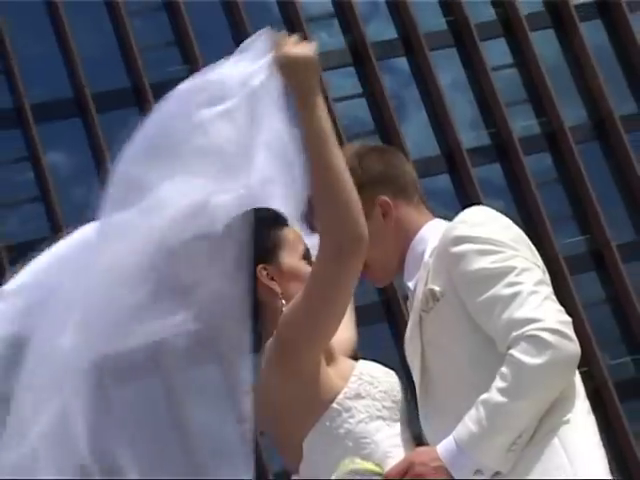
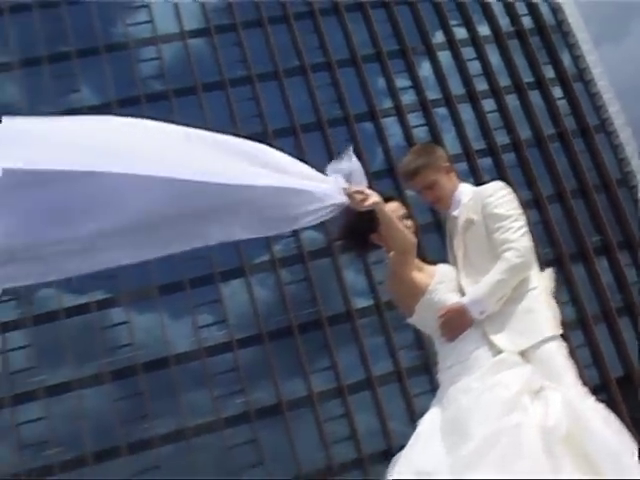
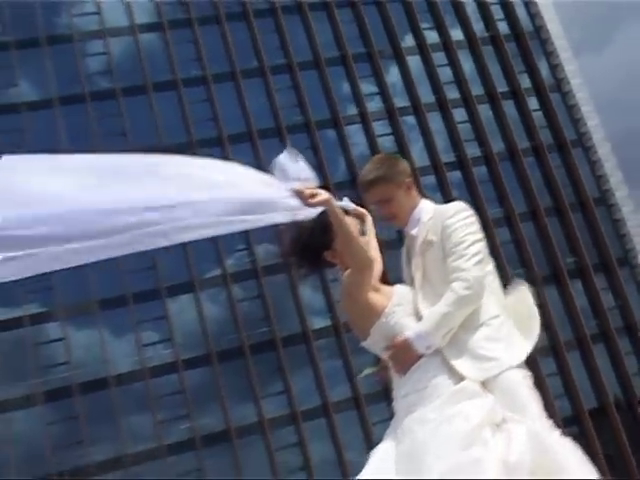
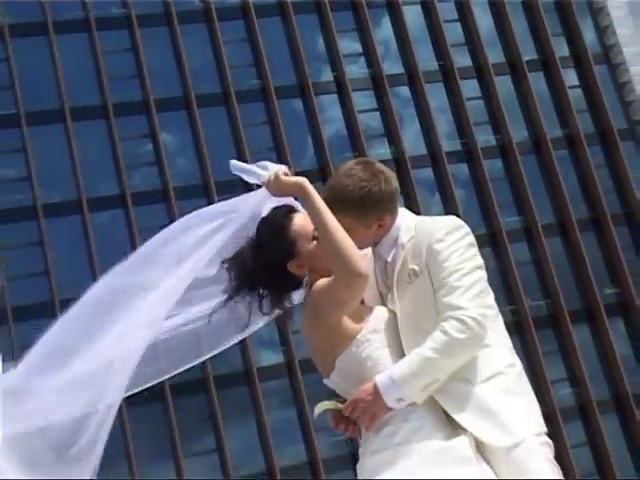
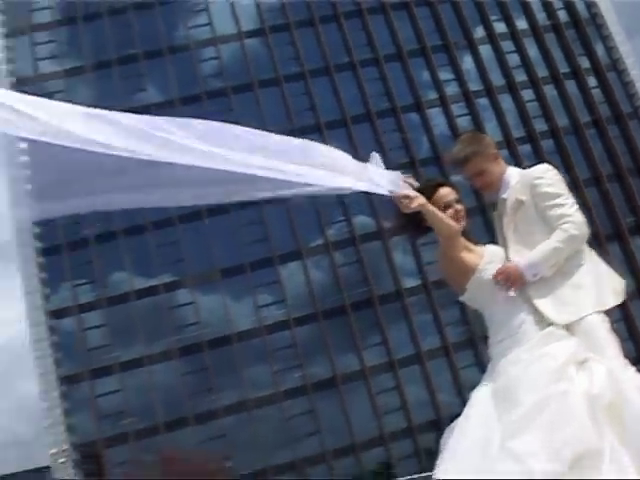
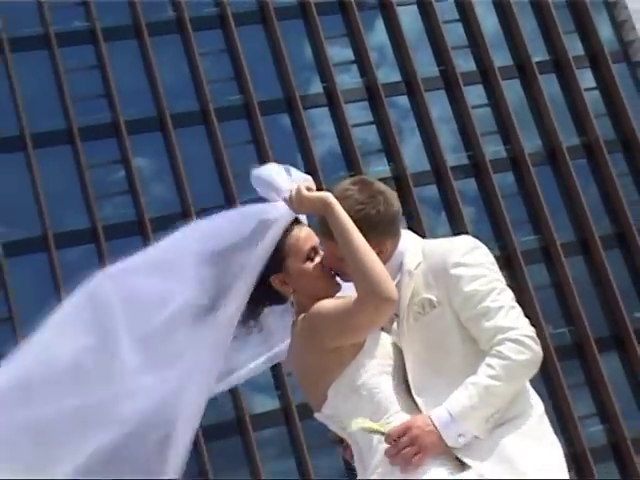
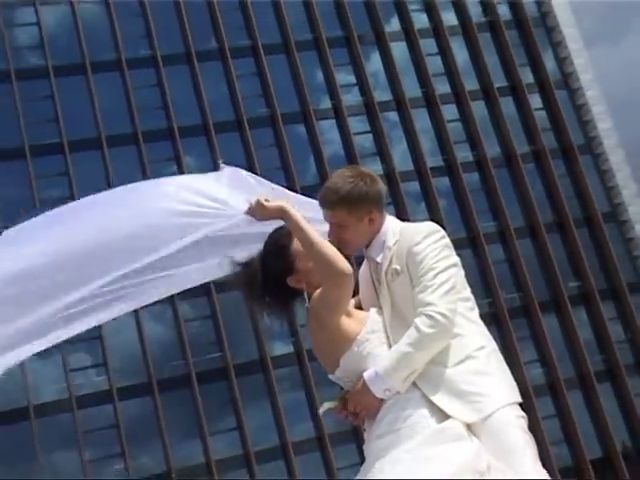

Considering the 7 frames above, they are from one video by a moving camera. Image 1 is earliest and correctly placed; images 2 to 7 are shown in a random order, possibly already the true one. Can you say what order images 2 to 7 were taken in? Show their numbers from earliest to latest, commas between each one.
6, 4, 7, 3, 2, 5
